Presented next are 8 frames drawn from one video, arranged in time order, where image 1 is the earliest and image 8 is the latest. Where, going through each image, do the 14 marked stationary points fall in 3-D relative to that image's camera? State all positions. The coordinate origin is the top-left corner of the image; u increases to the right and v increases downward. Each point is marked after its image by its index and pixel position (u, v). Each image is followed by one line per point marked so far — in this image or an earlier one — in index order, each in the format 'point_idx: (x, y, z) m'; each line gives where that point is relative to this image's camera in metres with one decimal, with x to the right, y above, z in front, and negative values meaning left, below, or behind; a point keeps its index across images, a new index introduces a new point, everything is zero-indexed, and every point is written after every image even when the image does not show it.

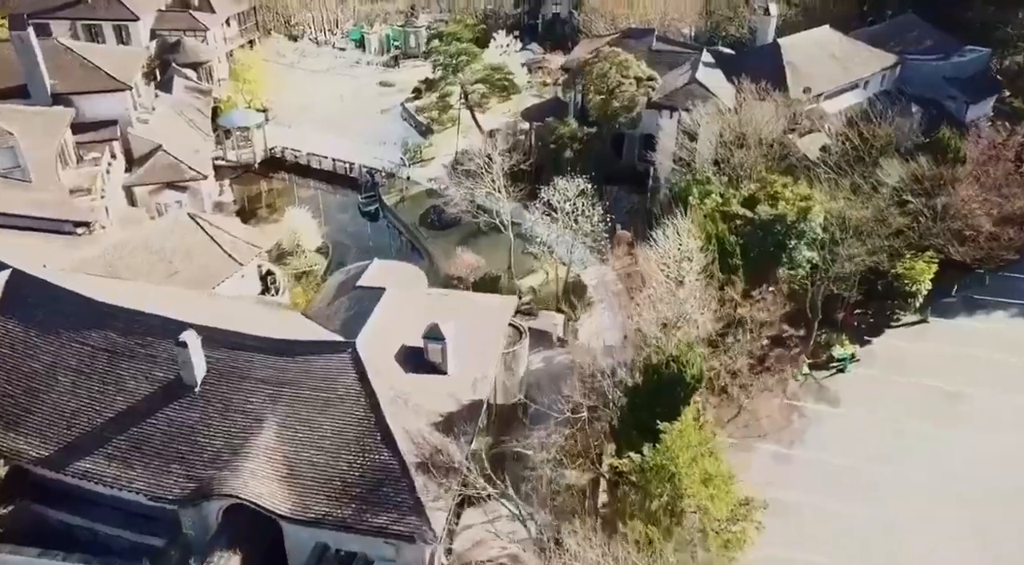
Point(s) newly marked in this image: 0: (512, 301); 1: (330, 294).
0: (-0.1, -0.4, +18.3) m
1: (-4.5, -0.3, +18.8) m
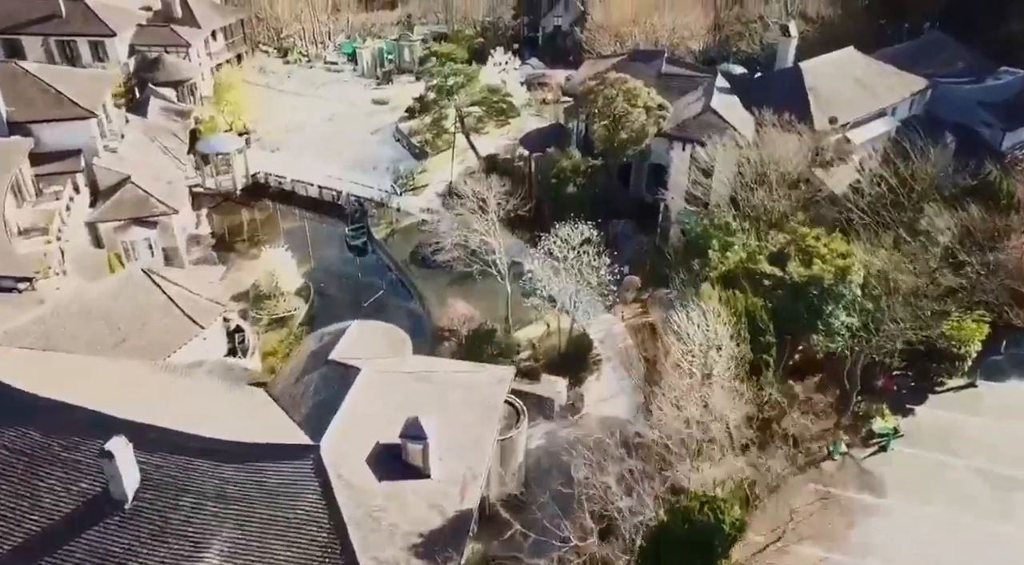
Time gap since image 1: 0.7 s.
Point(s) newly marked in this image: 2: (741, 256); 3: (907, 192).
0: (-0.1, -2.0, +15.9) m
1: (-4.6, -1.9, +16.4) m
2: (+5.5, +0.6, +17.9) m
3: (+10.3, +2.3, +19.7) m
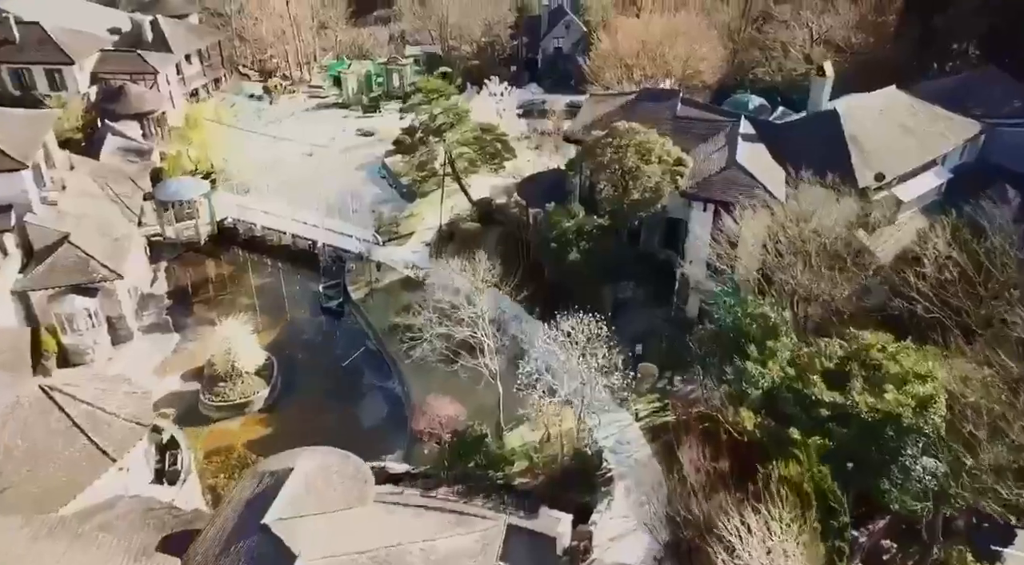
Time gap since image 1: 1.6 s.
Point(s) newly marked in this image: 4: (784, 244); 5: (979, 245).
0: (-0.3, -4.2, +12.3) m
1: (-4.8, -4.1, +12.8) m
2: (+5.3, -1.6, +14.3) m
3: (+10.1, 0.0, +16.2) m
4: (+6.7, +0.8, +18.3) m
5: (+10.6, +0.9, +17.1) m
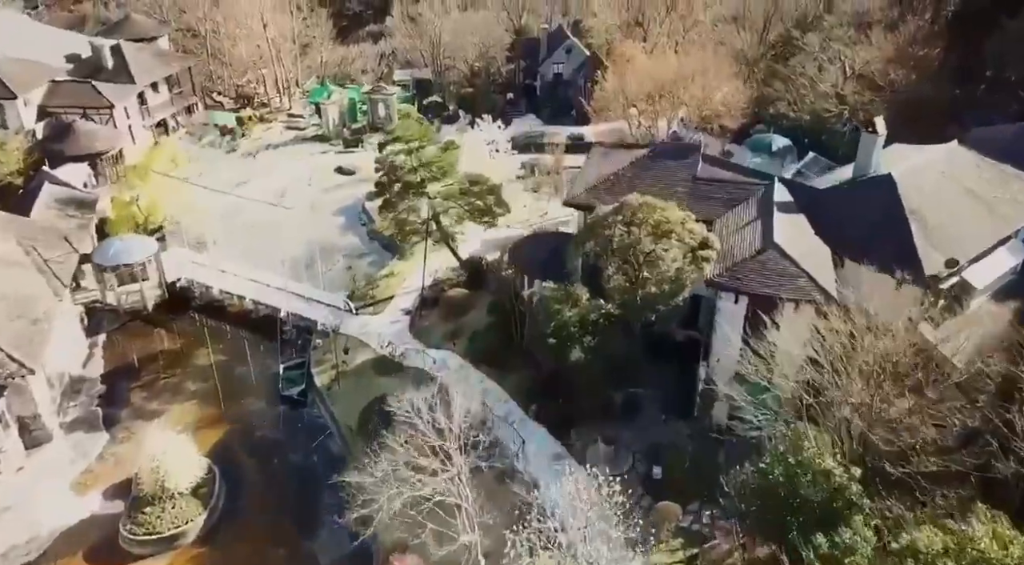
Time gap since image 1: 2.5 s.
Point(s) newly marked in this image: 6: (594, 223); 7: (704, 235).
0: (-0.6, -6.7, +8.3) m
1: (-5.1, -6.6, +8.8) m
2: (+5.1, -4.1, +10.4) m
3: (+9.9, -2.5, +12.2) m
4: (+6.4, -1.7, +14.4) m
5: (+10.4, -1.6, +13.2) m
6: (+2.0, +1.5, +18.4) m
7: (+4.6, +1.1, +17.9) m
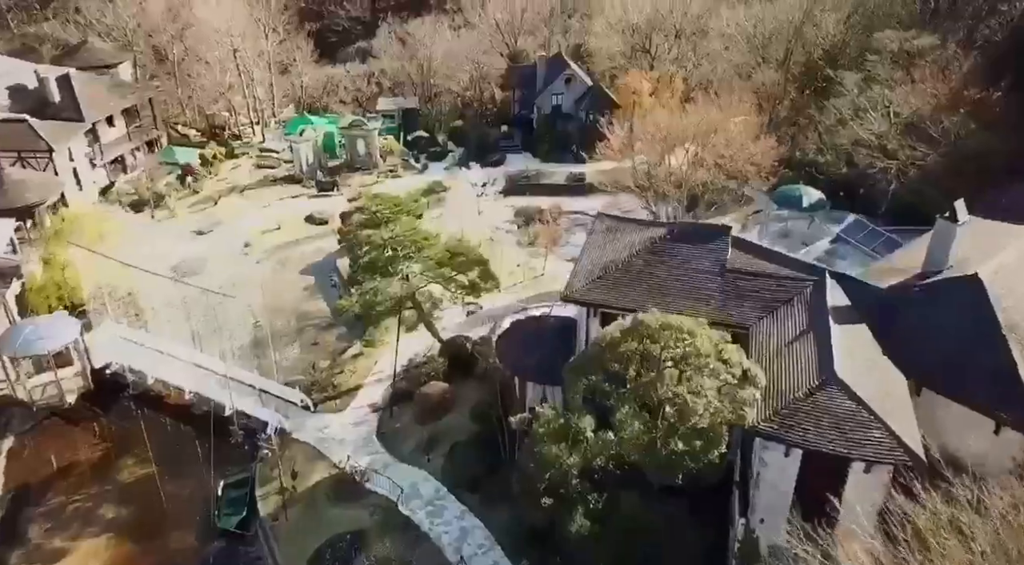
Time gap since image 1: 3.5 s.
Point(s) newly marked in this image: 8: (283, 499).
0: (-0.9, -9.2, +4.0) m
1: (-5.4, -9.1, +4.5) m
2: (+4.7, -6.7, +6.1) m
3: (+9.5, -5.1, +7.9) m
4: (+6.1, -4.3, +10.1) m
5: (+10.0, -4.2, +8.9) m
6: (+1.7, -1.1, +14.1) m
7: (+4.2, -1.5, +13.7) m
8: (-5.9, -5.5, +19.3) m
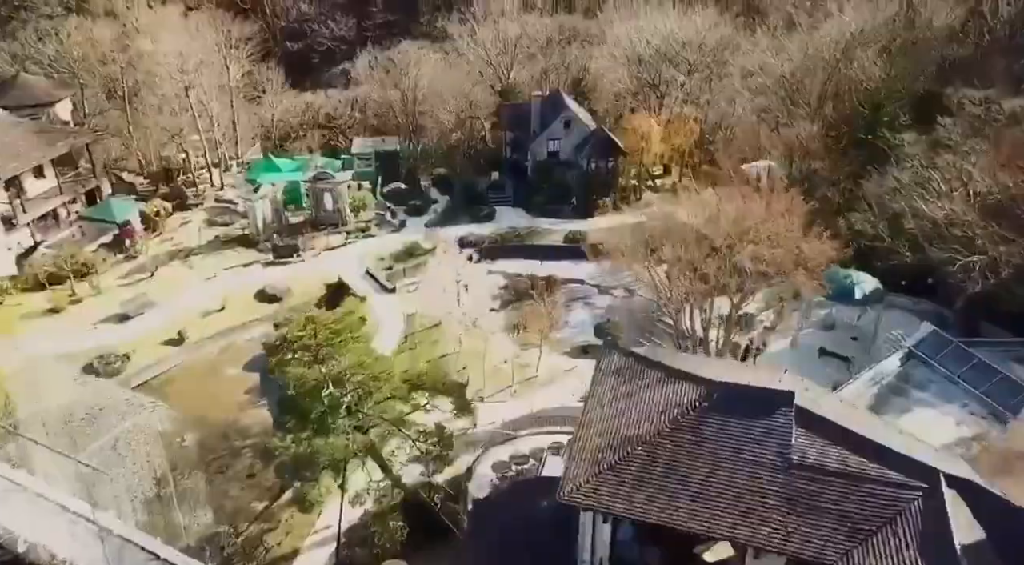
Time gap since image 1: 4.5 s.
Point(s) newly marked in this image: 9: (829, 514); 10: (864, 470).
0: (-1.4, -12.3, -1.3) m
1: (-5.9, -12.2, -0.9) m
2: (+4.3, -9.8, +0.7) m
3: (+9.1, -8.2, +2.6) m
4: (+5.6, -7.4, +4.8) m
5: (+9.6, -7.4, +3.6) m
6: (+1.3, -4.3, +8.8) m
7: (+3.8, -4.7, +8.4) m
8: (-6.3, -8.7, +14.0) m
9: (+4.9, -3.5, +11.3) m
10: (+5.5, -2.9, +11.7) m
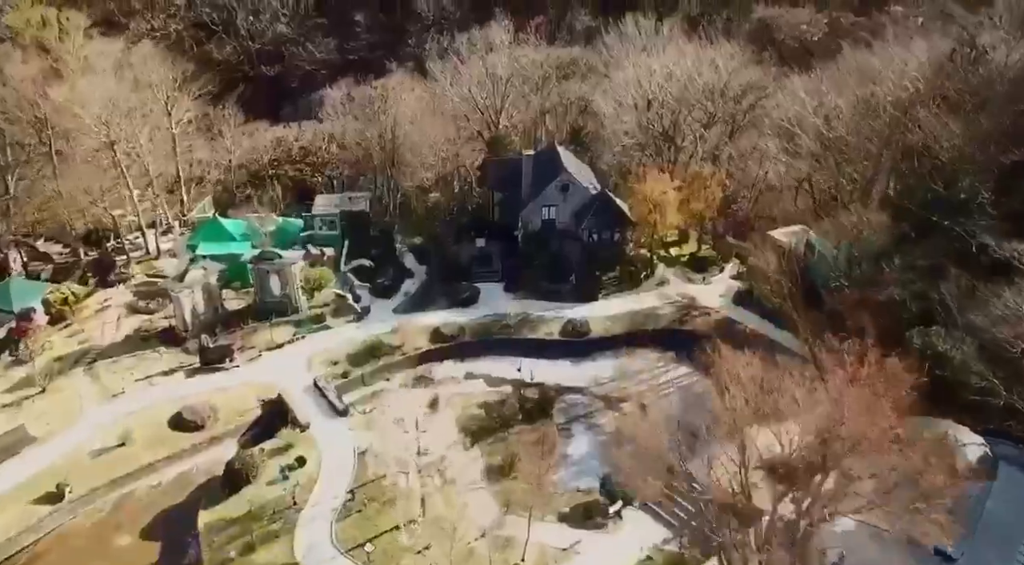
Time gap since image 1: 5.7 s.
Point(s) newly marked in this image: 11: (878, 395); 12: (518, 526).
0: (-1.9, -15.7, -7.5) m
1: (-6.4, -15.6, -7.0) m
2: (+3.7, -13.3, -5.4) m
3: (+8.5, -11.7, -3.5) m
4: (+5.1, -10.9, -1.3) m
5: (+9.0, -10.9, -2.5) m
6: (+0.7, -7.8, +2.7) m
7: (+3.3, -8.2, +2.3) m
8: (-6.9, -12.2, +7.8) m
9: (+4.3, -7.1, +5.2) m
10: (+5.0, -6.5, +5.6) m
11: (+7.9, -2.3, +16.4) m
12: (+0.2, -6.2, +19.2) m
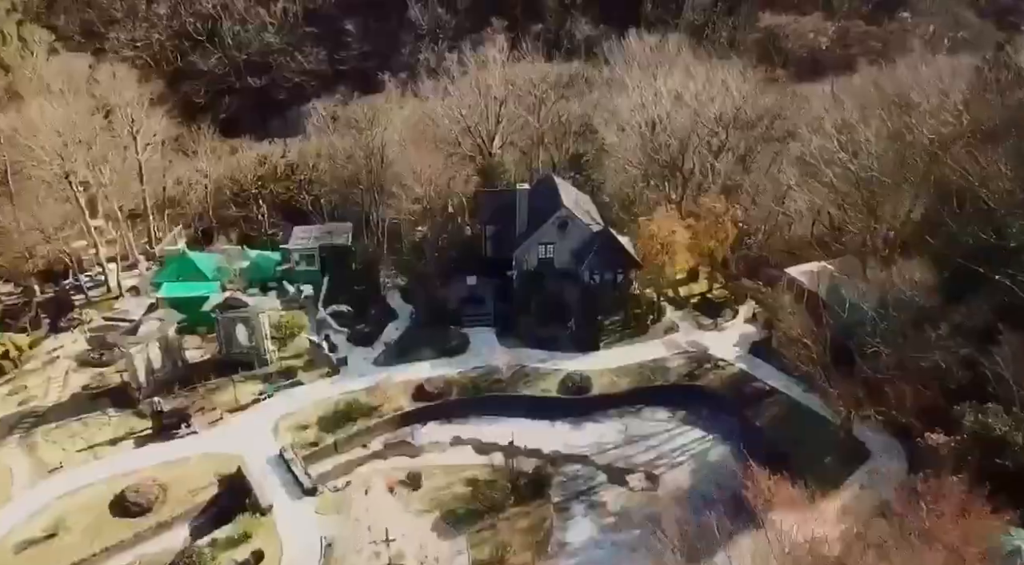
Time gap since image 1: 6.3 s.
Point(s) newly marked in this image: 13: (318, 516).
0: (-2.2, -17.3, -10.4) m
1: (-6.7, -17.2, -9.9) m
2: (+3.5, -14.9, -8.2) m
3: (+8.3, -13.3, -6.4) m
4: (+4.8, -12.5, -4.2) m
5: (+8.8, -12.5, -5.4) m
6: (+0.5, -9.5, -0.1) m
7: (+3.0, -9.8, -0.6) m
8: (-7.1, -13.9, +5.0) m
9: (+4.1, -8.7, +2.4) m
10: (+4.7, -8.1, +2.8) m
11: (+7.7, -4.0, +13.6) m
12: (0.0, -7.8, +16.4) m
13: (-5.1, -6.2, +20.0) m
